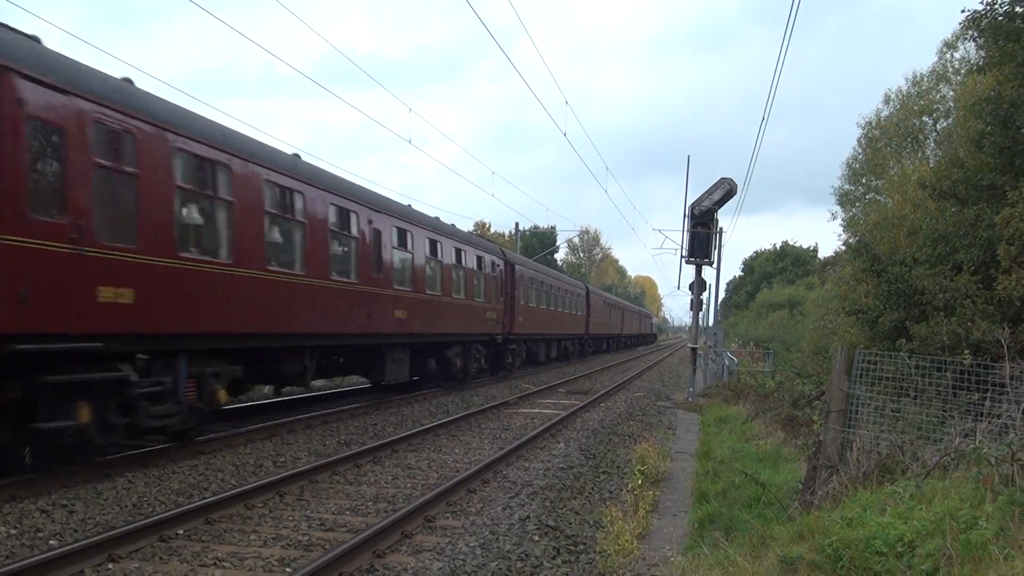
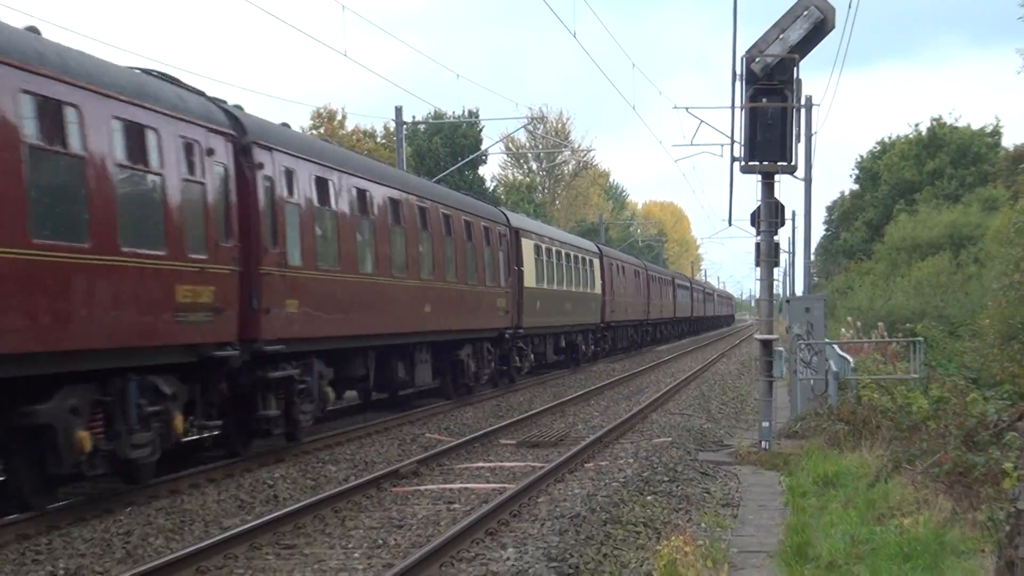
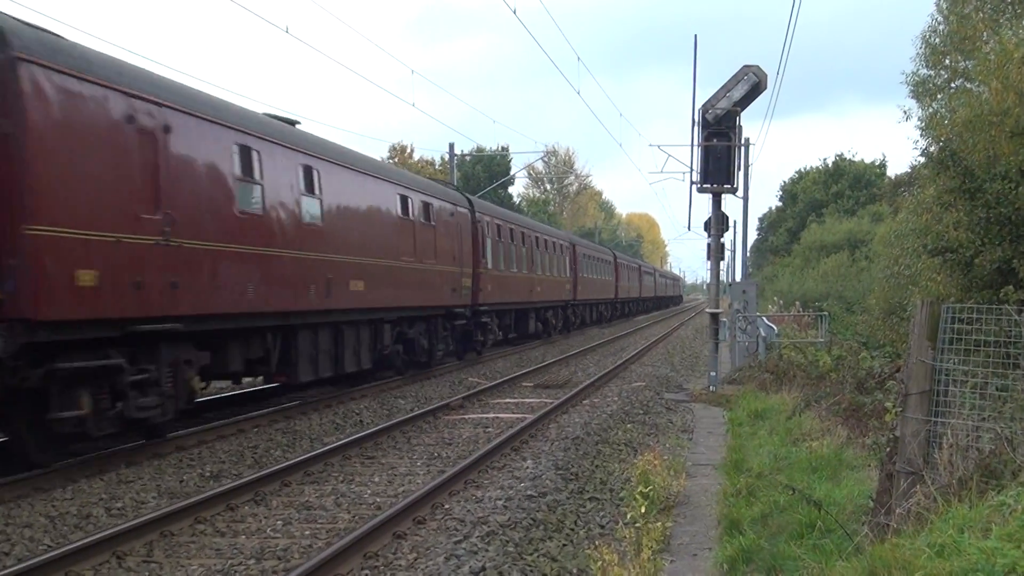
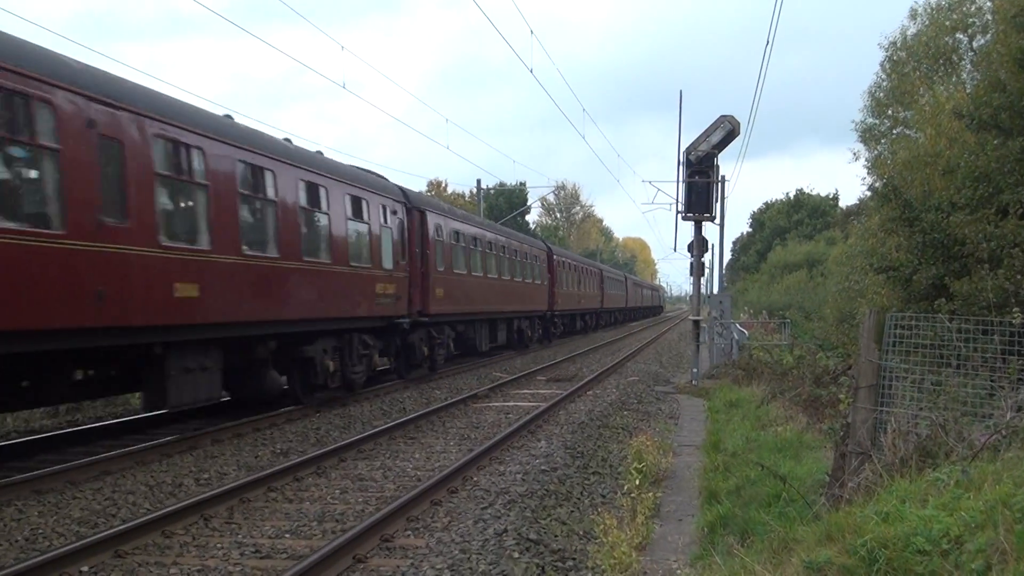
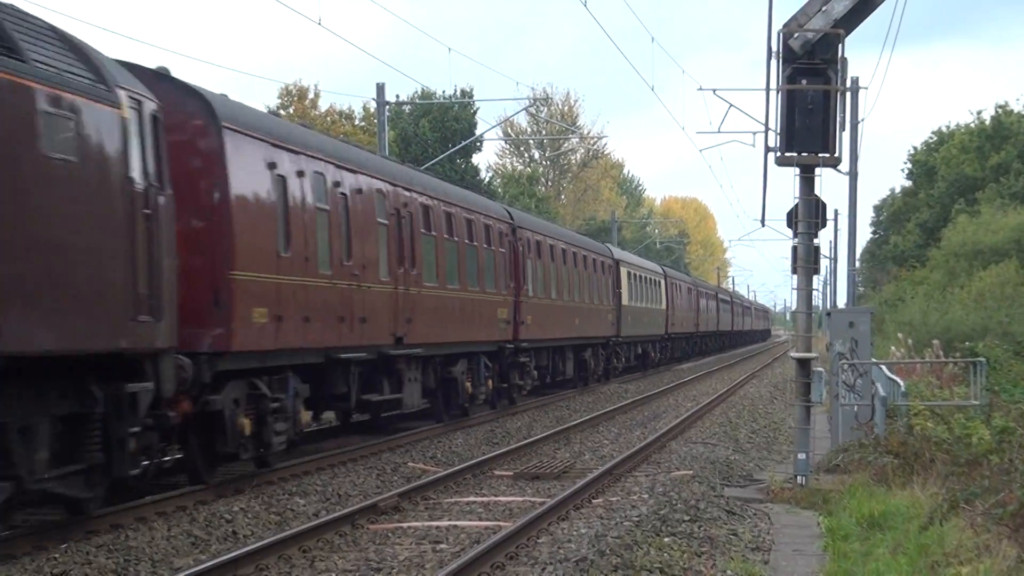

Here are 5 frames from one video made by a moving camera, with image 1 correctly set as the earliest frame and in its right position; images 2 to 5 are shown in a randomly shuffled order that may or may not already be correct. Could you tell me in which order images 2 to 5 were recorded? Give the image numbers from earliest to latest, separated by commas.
4, 3, 2, 5
